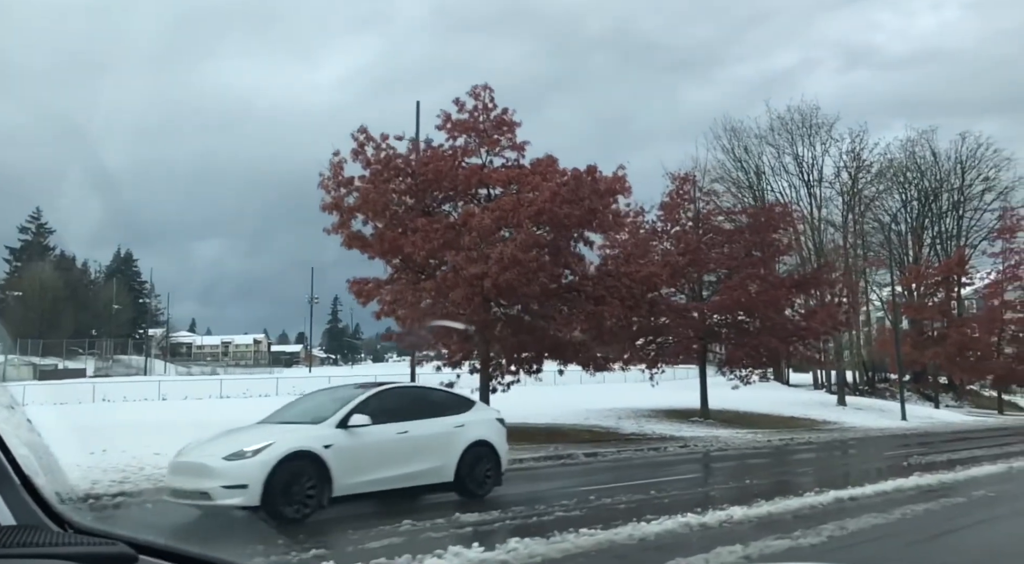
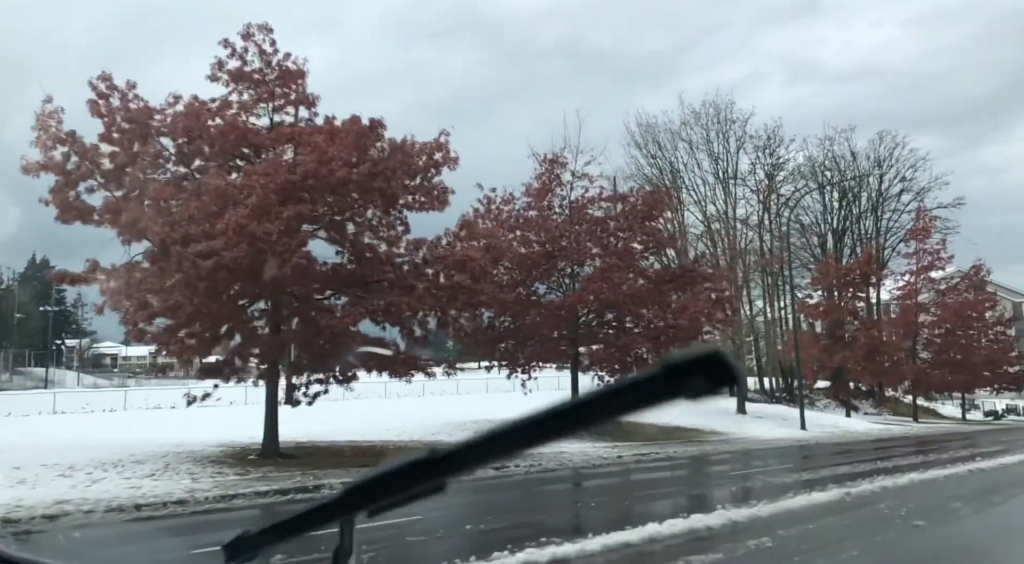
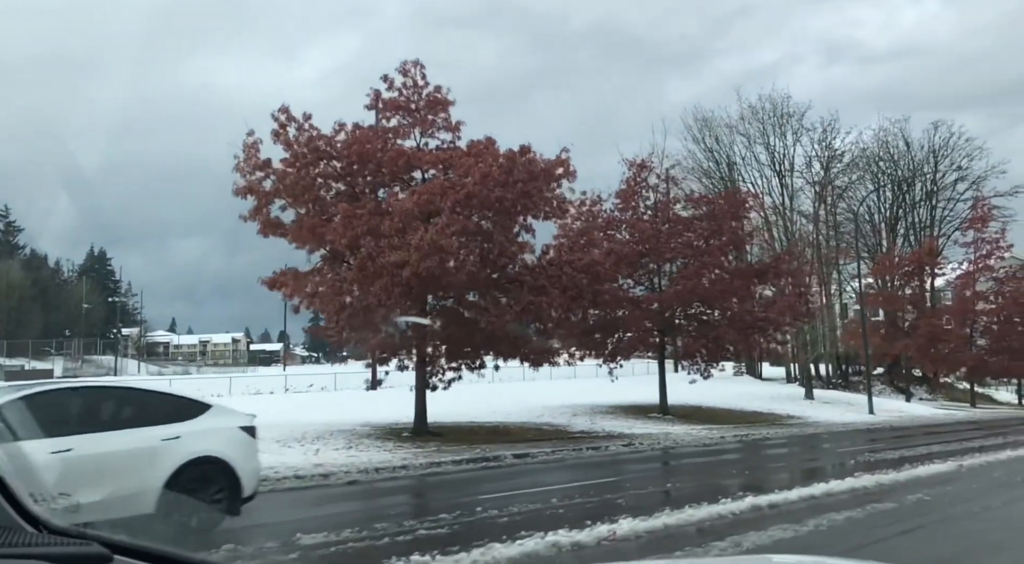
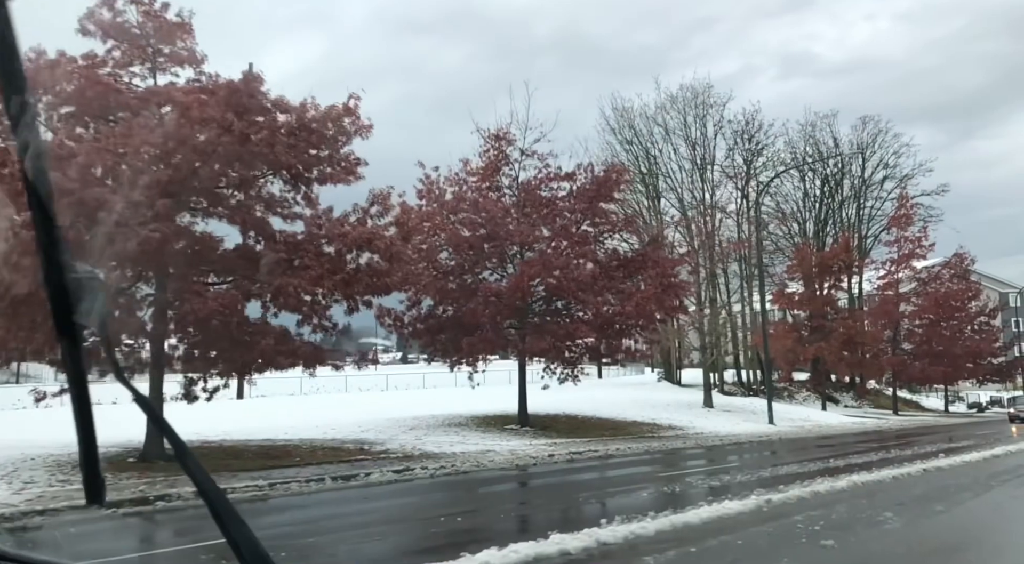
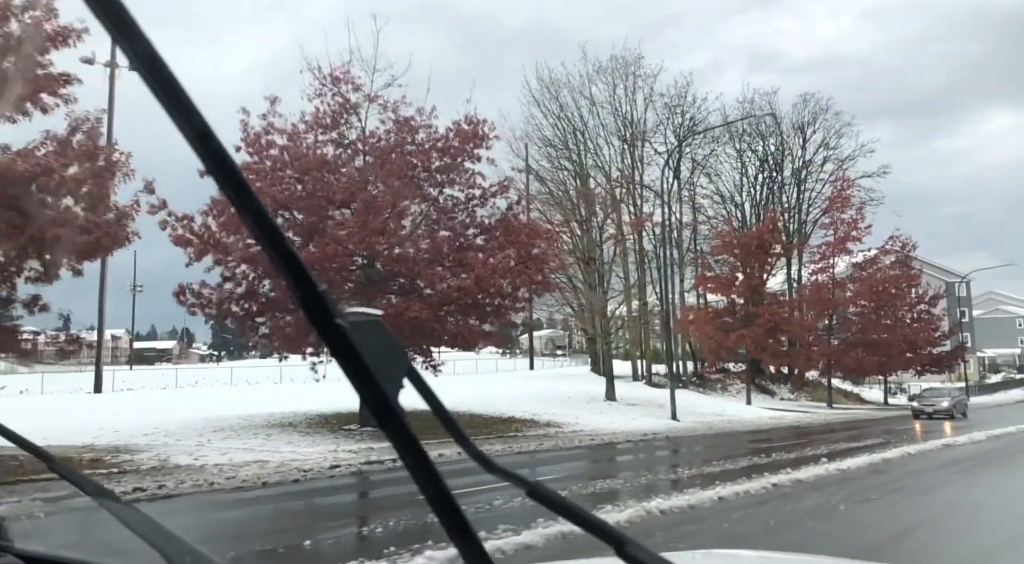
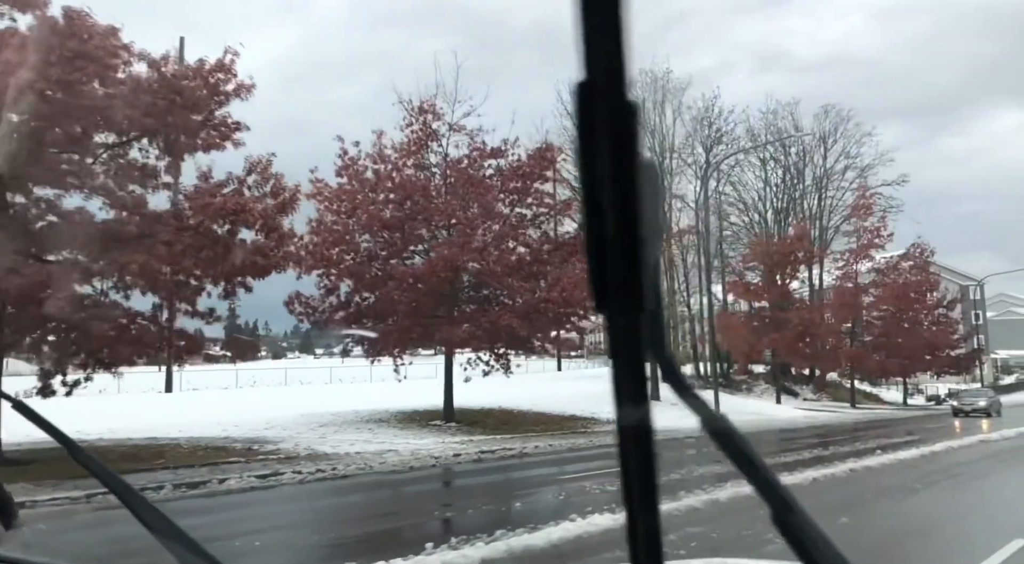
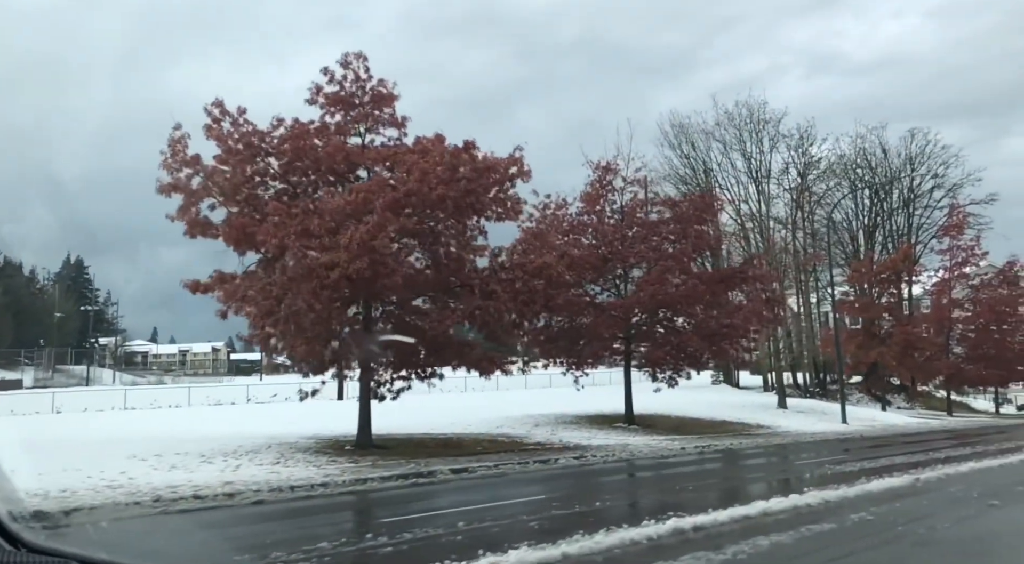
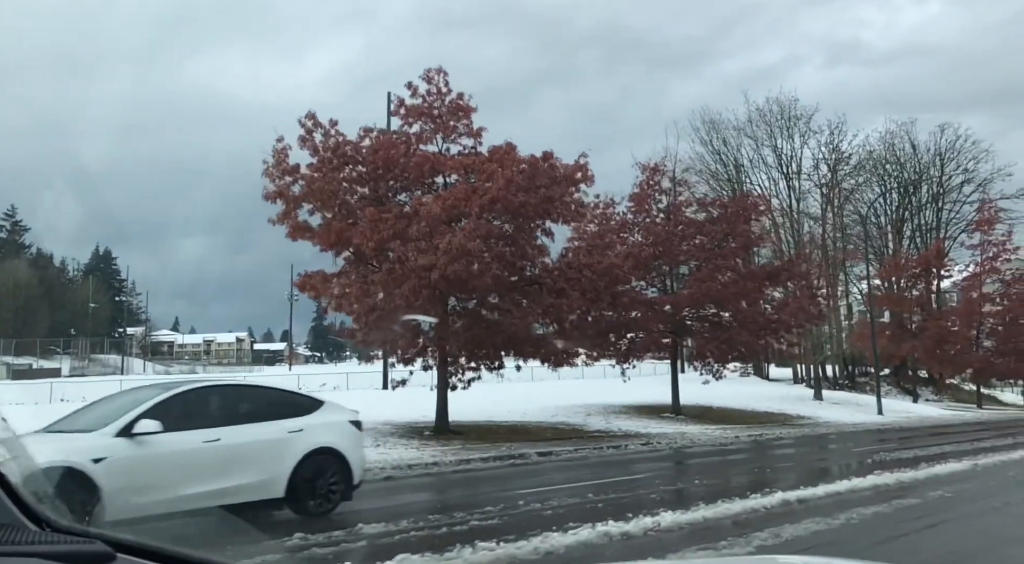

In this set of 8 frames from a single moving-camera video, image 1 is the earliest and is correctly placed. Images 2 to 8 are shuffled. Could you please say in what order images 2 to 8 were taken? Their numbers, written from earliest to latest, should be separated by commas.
8, 3, 7, 2, 4, 6, 5
